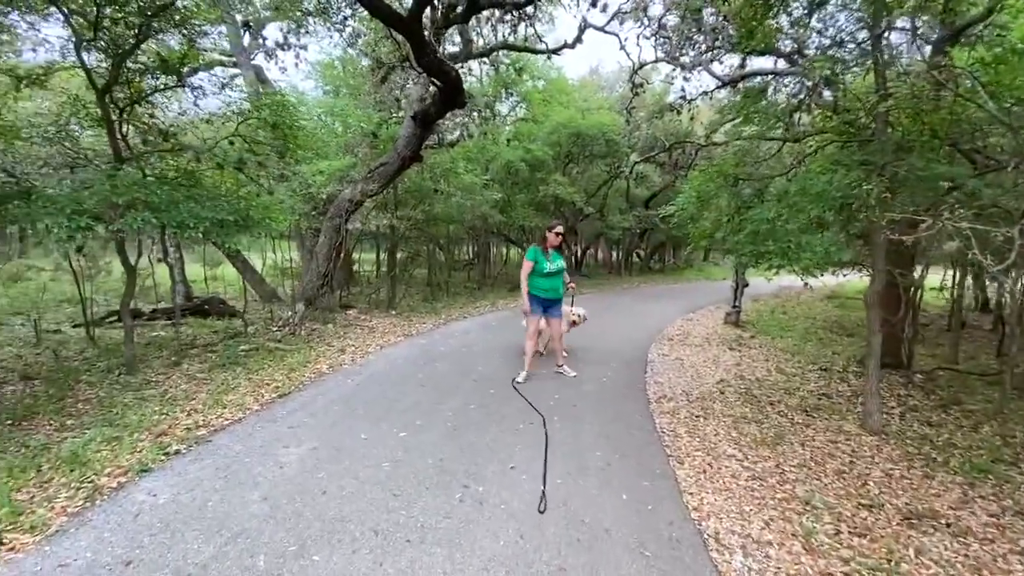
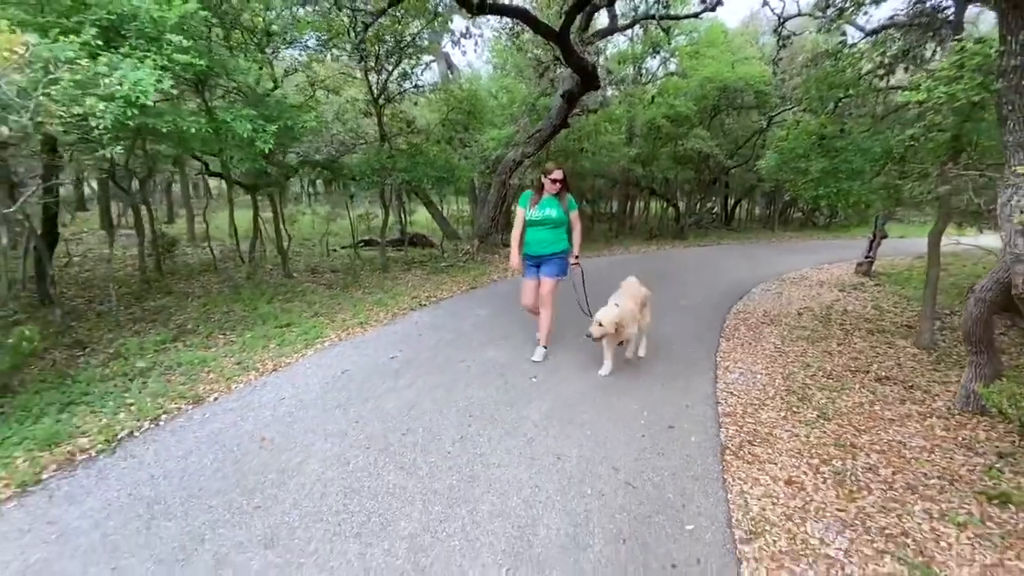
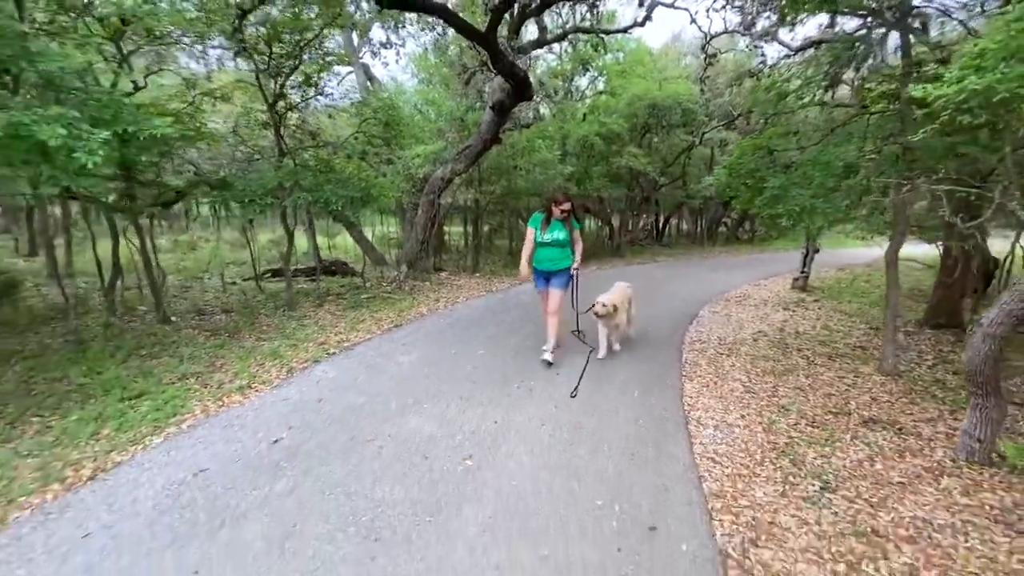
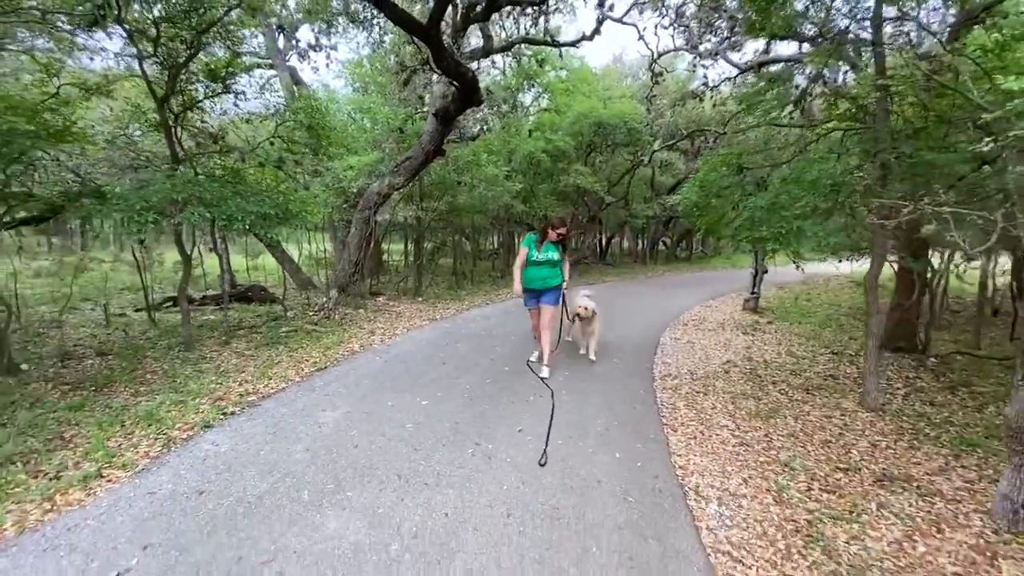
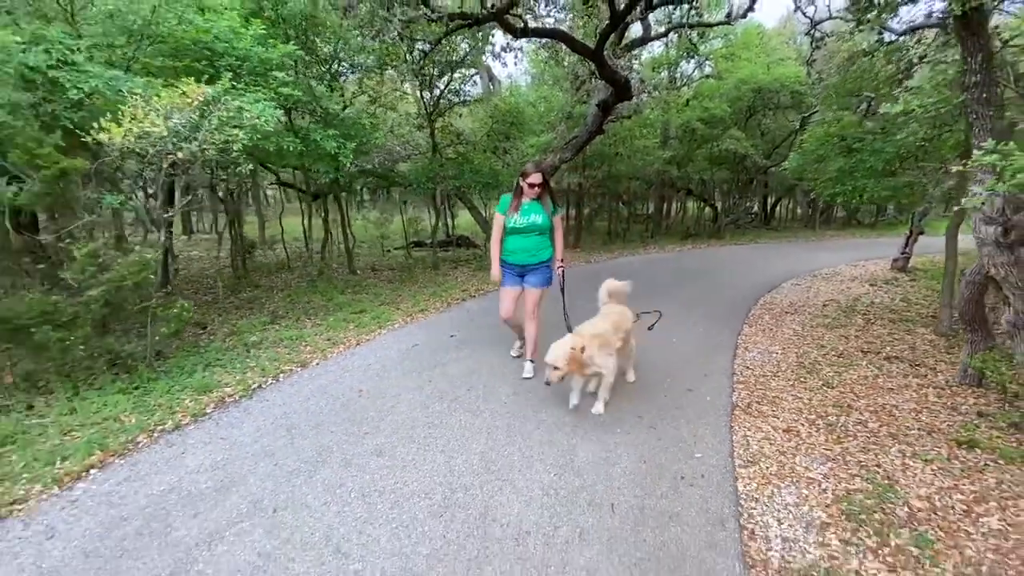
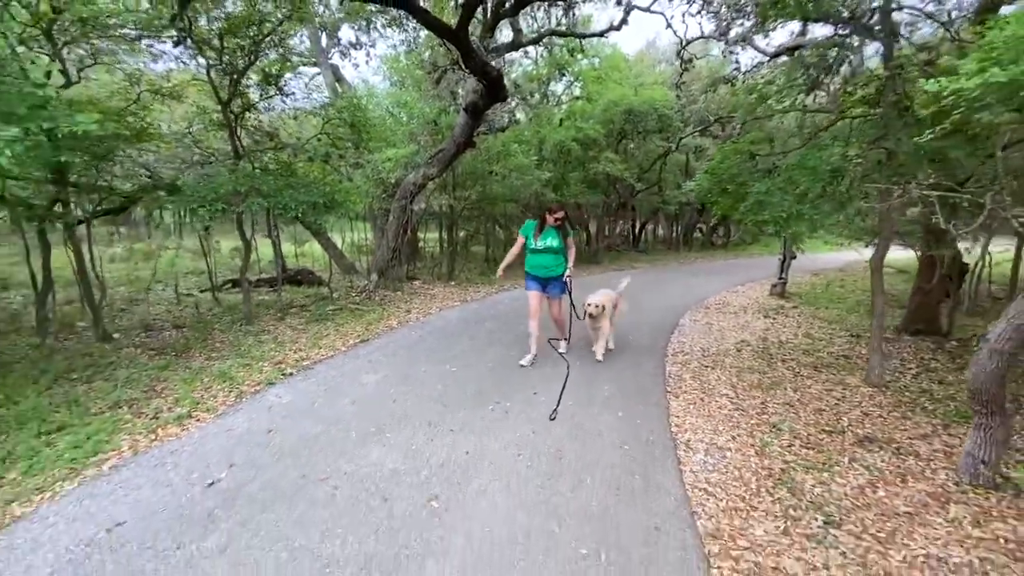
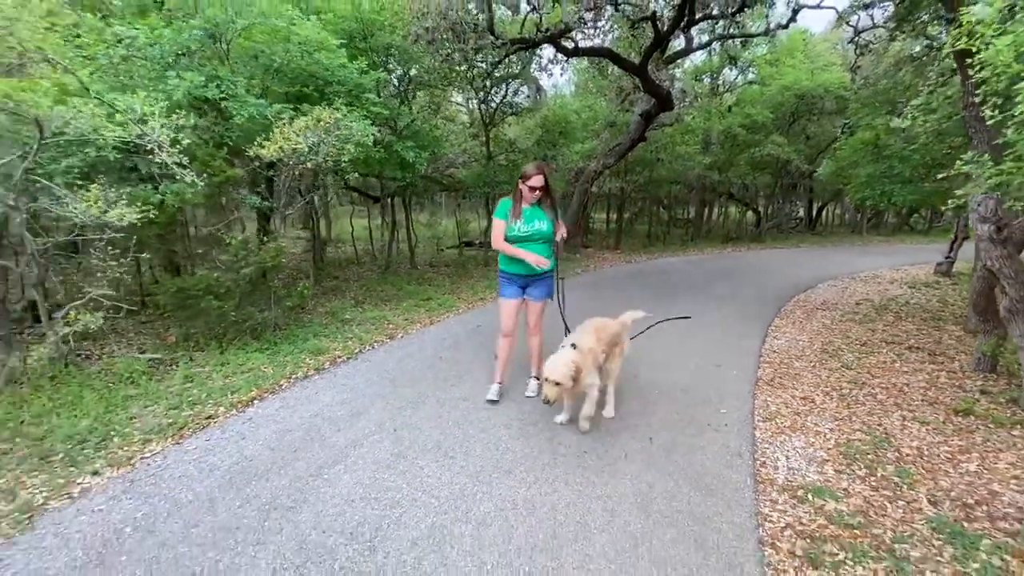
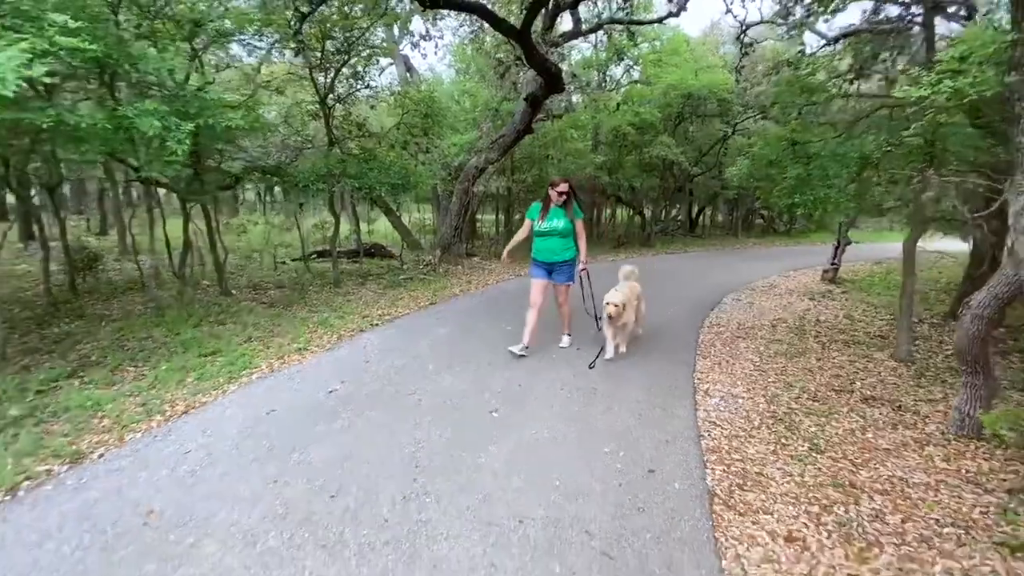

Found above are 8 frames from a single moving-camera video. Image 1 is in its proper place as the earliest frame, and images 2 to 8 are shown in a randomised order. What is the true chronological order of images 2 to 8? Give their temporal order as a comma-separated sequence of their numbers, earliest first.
4, 6, 3, 8, 2, 5, 7
